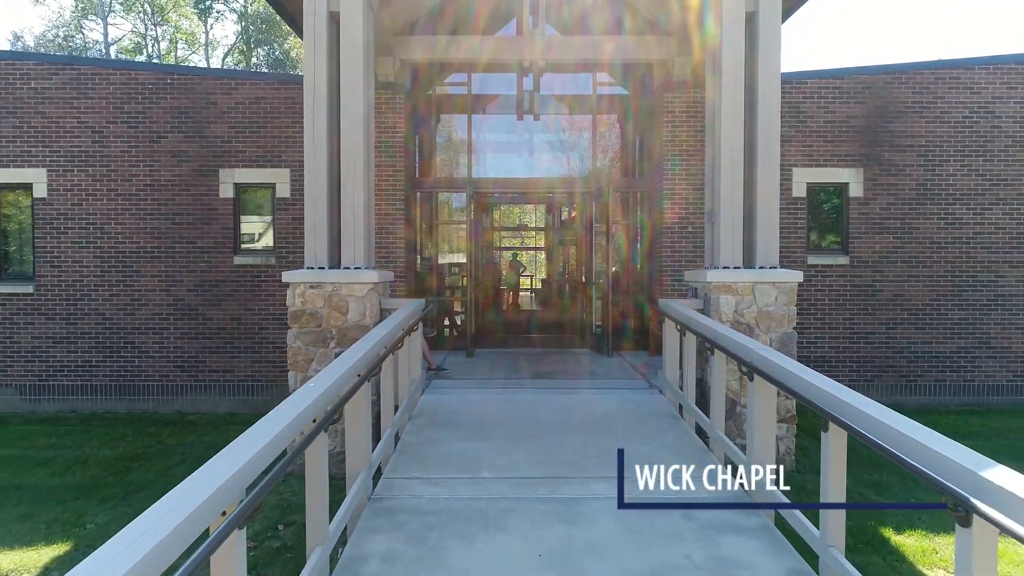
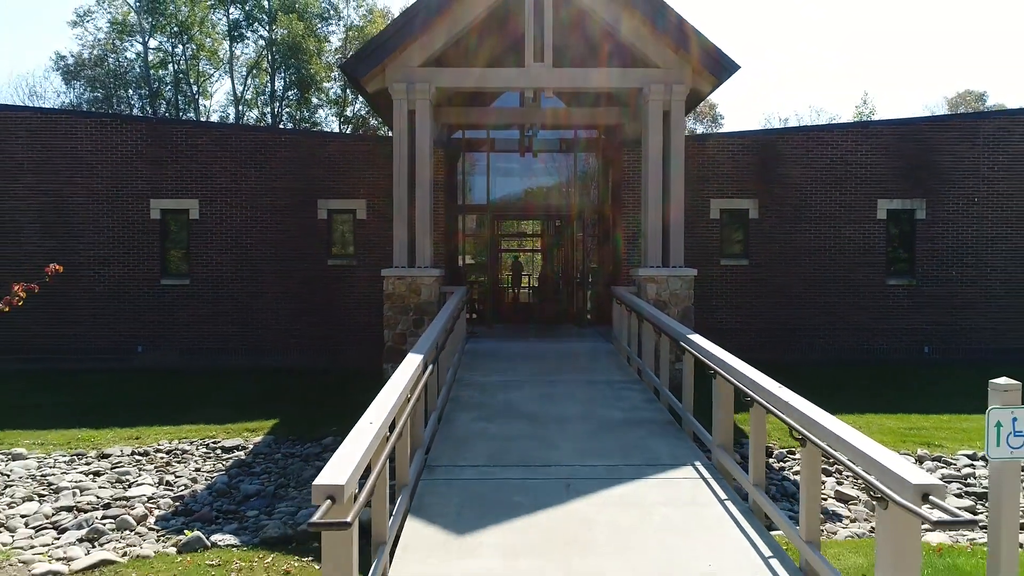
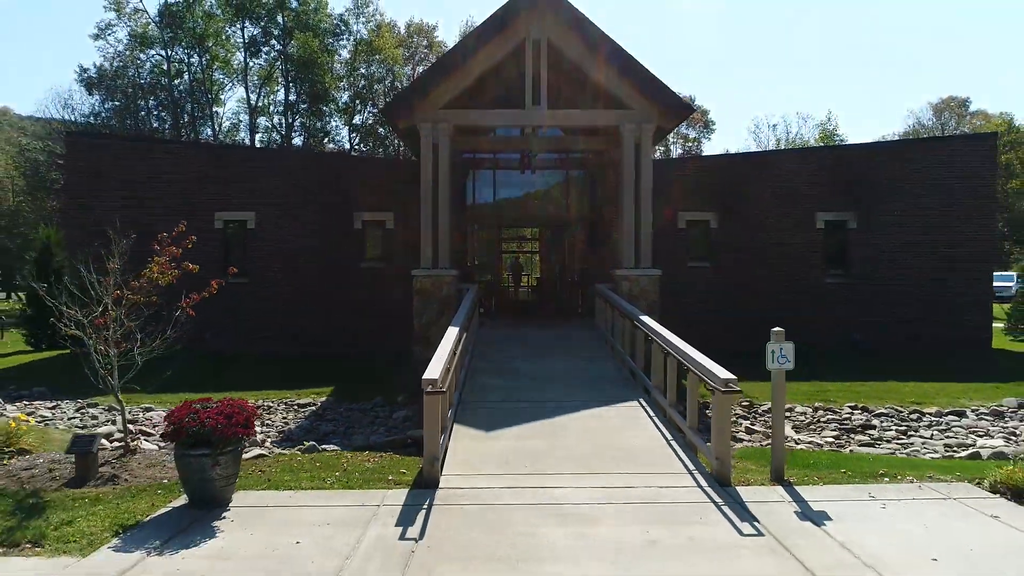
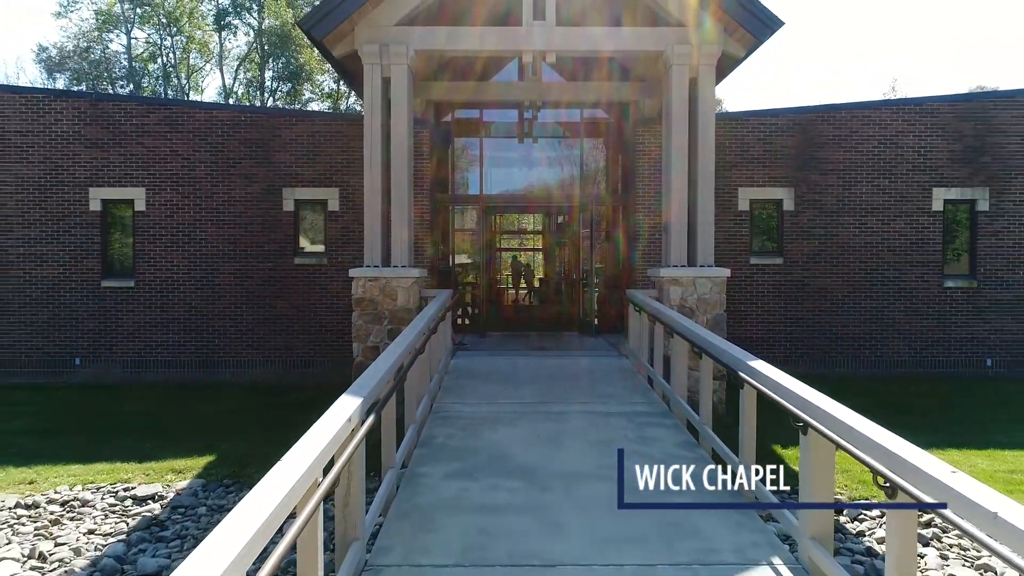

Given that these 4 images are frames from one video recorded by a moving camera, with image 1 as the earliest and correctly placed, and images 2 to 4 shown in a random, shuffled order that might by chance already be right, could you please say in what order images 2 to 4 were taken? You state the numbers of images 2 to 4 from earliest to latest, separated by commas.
4, 2, 3
